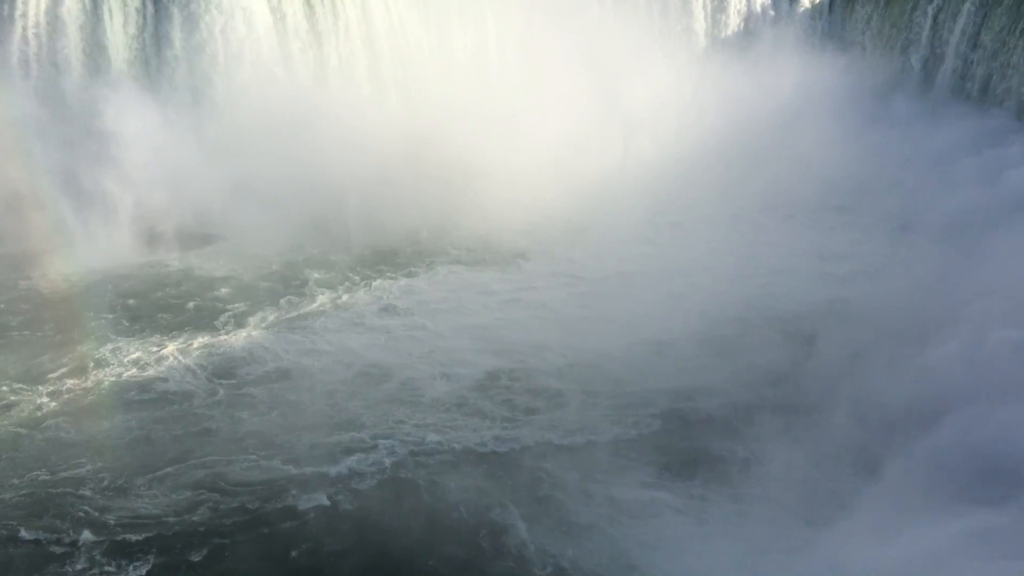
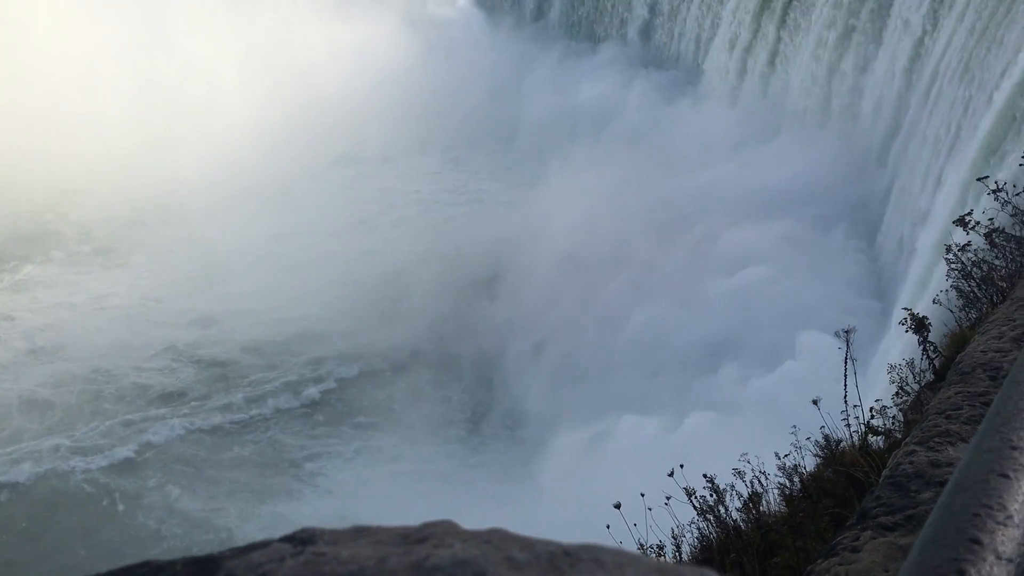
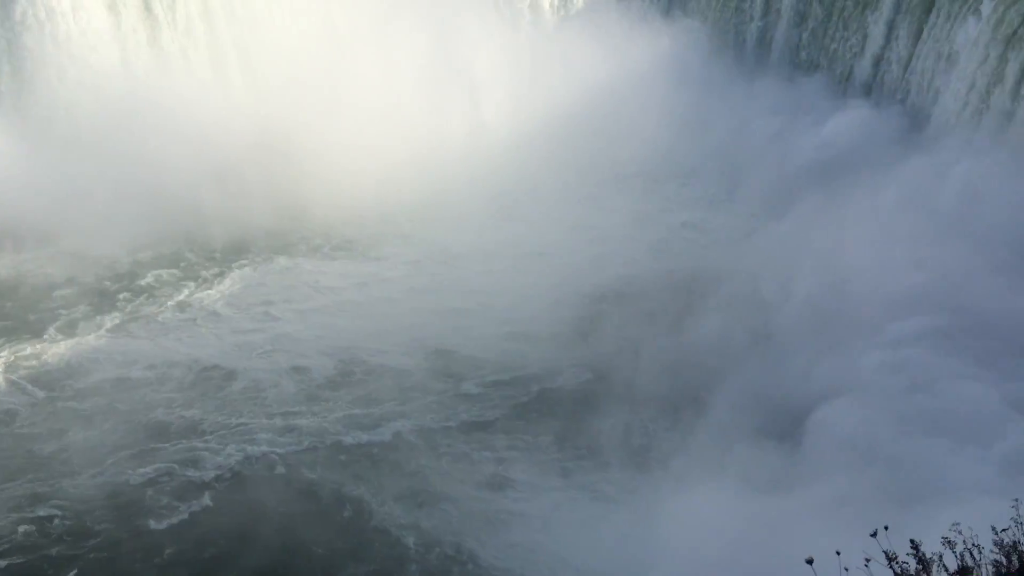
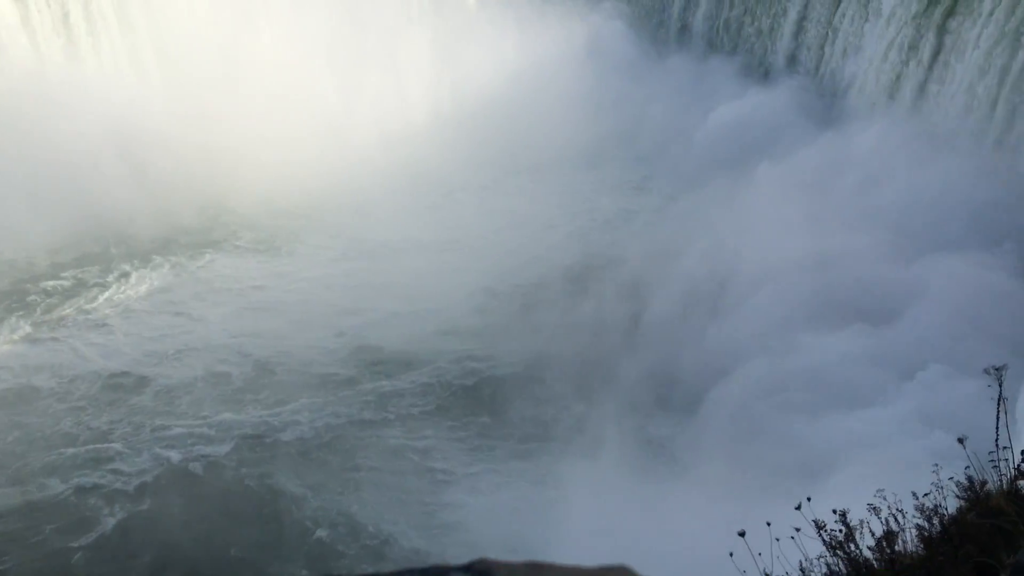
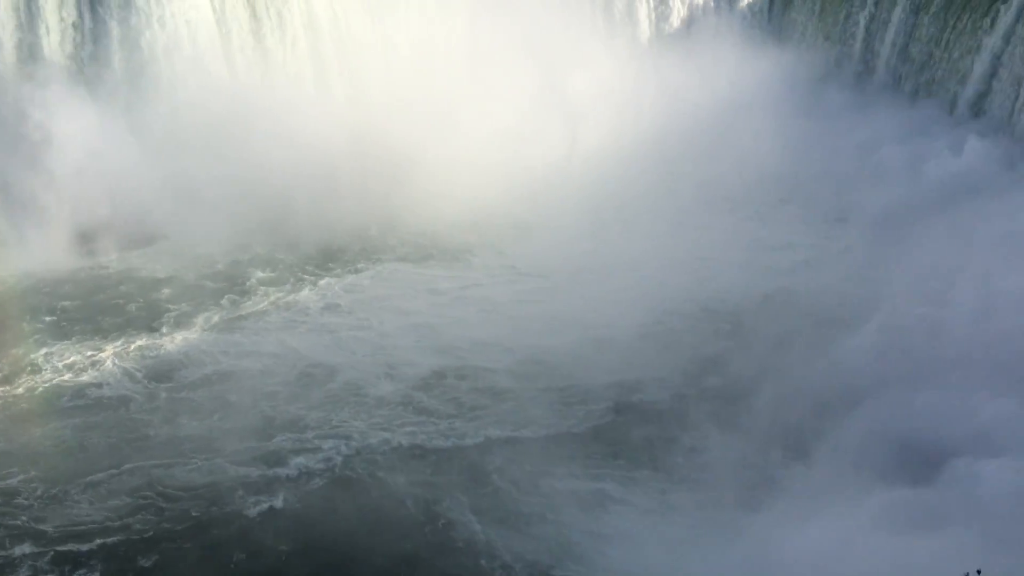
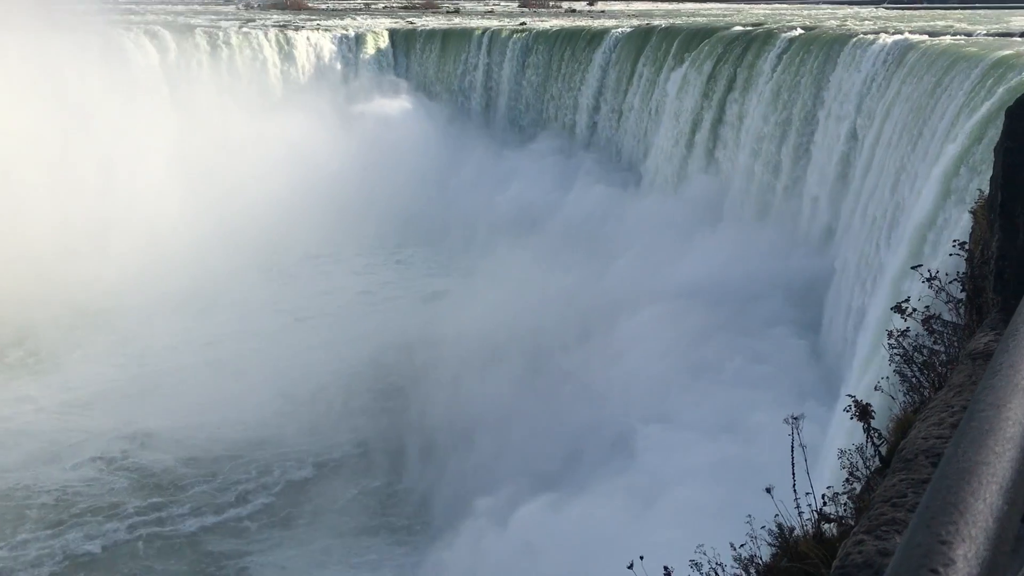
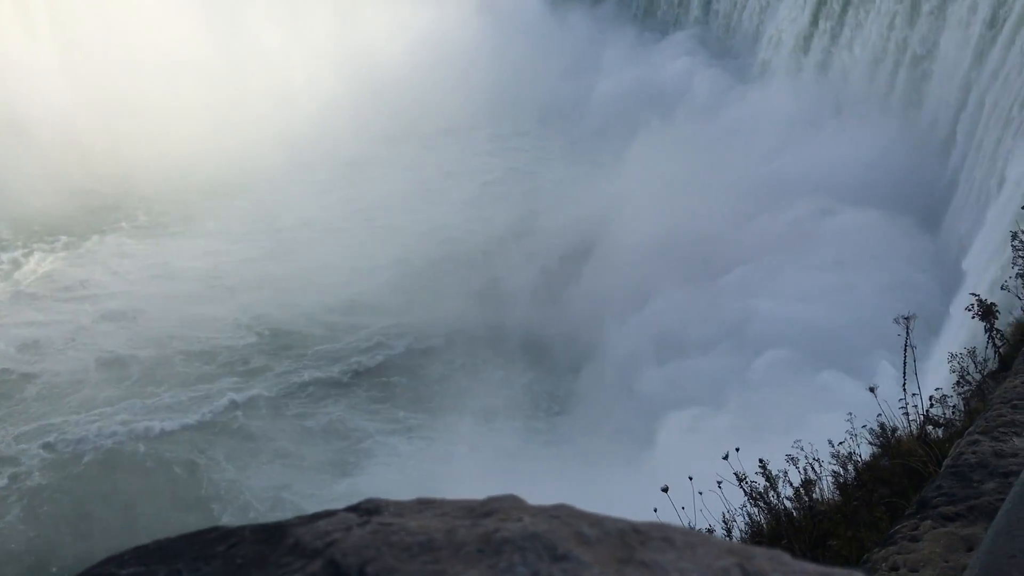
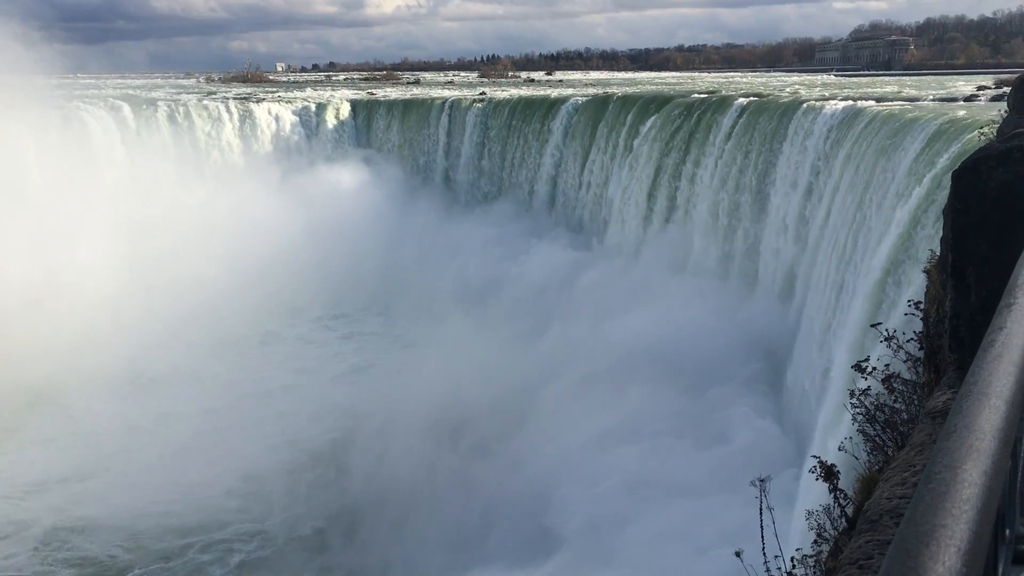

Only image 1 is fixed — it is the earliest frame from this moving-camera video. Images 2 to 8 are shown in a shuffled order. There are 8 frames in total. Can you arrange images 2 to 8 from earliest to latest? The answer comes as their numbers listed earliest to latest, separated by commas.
5, 3, 4, 7, 2, 6, 8
